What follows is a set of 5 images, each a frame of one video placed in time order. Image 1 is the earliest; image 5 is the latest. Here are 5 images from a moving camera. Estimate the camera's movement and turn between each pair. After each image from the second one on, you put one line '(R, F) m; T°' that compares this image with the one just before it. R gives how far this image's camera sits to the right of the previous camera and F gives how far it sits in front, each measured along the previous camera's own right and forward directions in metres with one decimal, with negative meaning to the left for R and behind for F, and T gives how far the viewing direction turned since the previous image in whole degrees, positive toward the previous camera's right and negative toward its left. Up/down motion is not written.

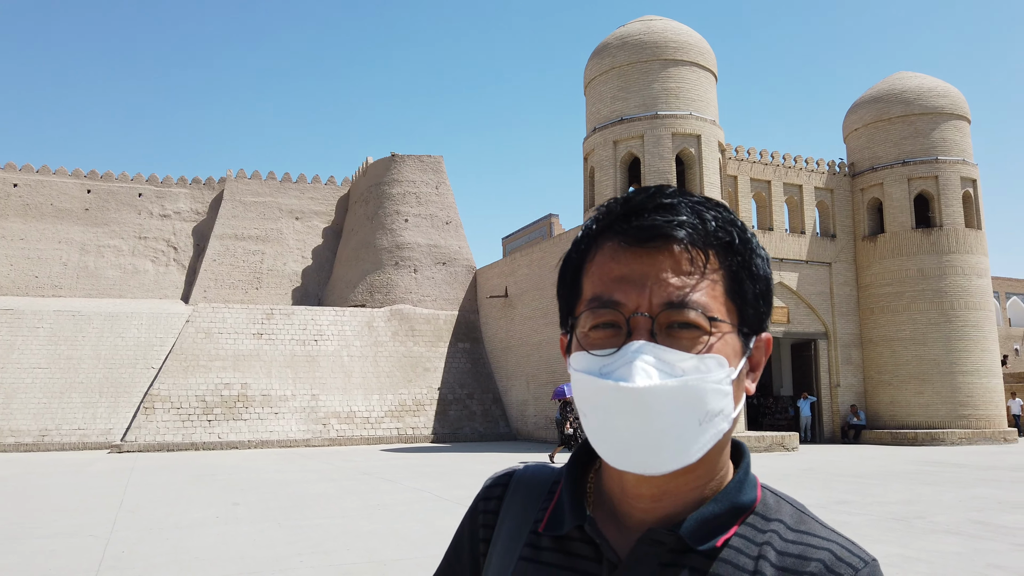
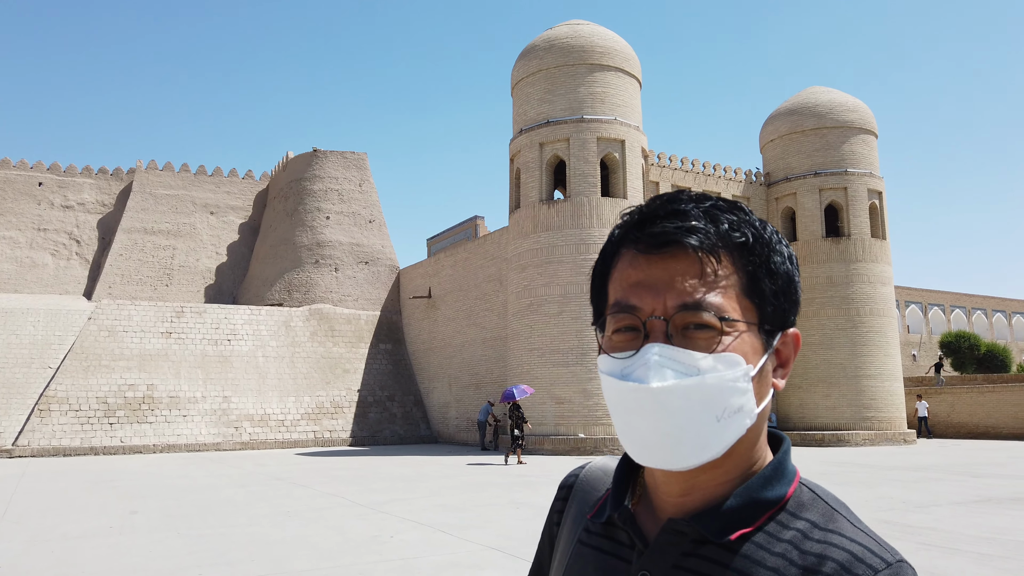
(0.0, +0.1) m; +6°
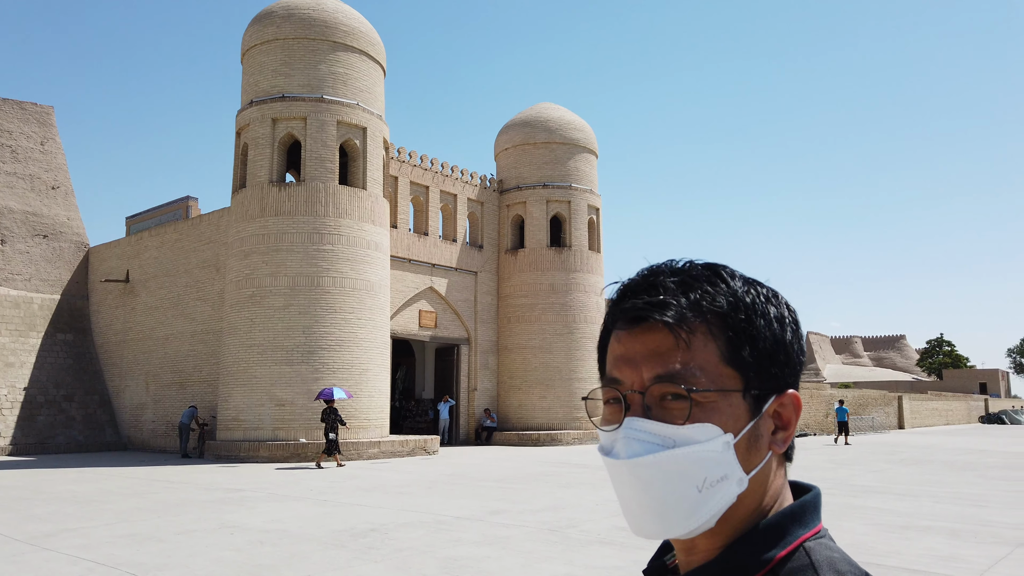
(-0.2, +0.9) m; +20°
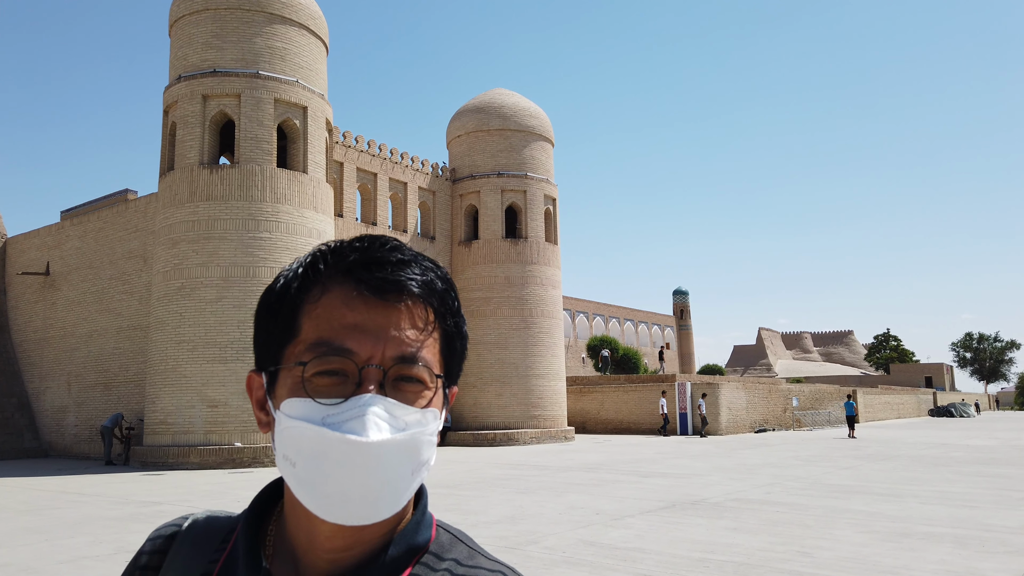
(0.0, +1.0) m; +3°
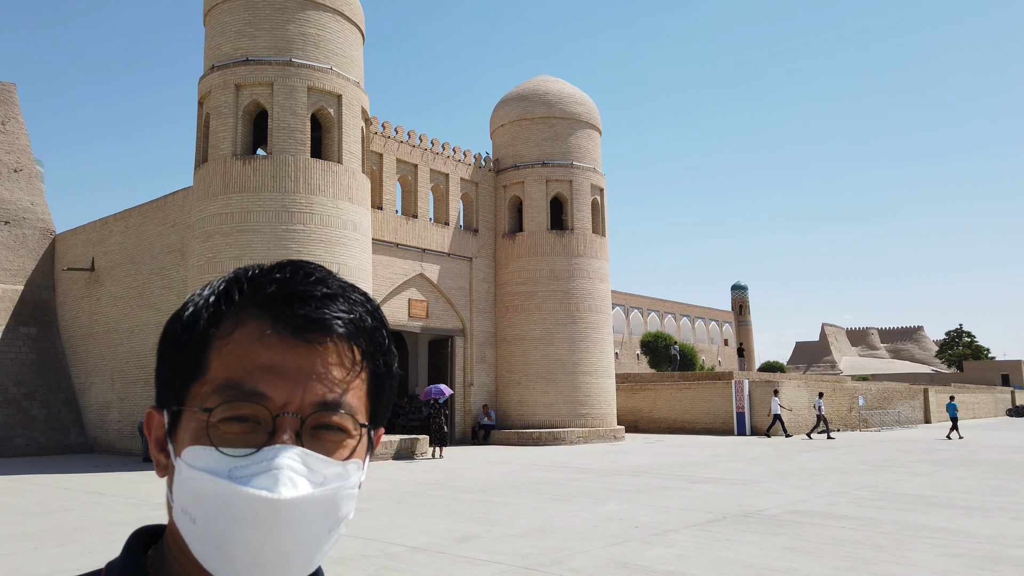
(+0.3, +0.7) m; -4°
